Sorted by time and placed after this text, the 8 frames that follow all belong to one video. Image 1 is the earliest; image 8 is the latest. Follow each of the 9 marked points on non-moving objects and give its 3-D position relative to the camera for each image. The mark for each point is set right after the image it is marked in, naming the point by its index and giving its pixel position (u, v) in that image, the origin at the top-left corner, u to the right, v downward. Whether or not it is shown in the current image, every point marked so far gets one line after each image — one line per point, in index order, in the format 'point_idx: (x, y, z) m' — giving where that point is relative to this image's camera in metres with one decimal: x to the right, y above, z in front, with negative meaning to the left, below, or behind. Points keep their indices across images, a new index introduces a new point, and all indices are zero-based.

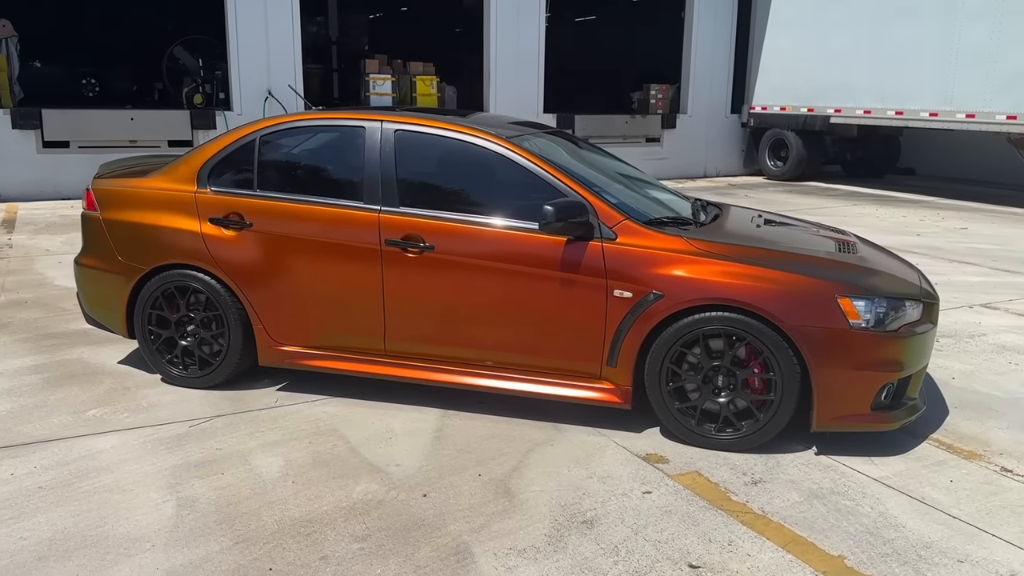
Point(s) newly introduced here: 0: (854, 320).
0: (+1.4, -0.1, +3.7) m
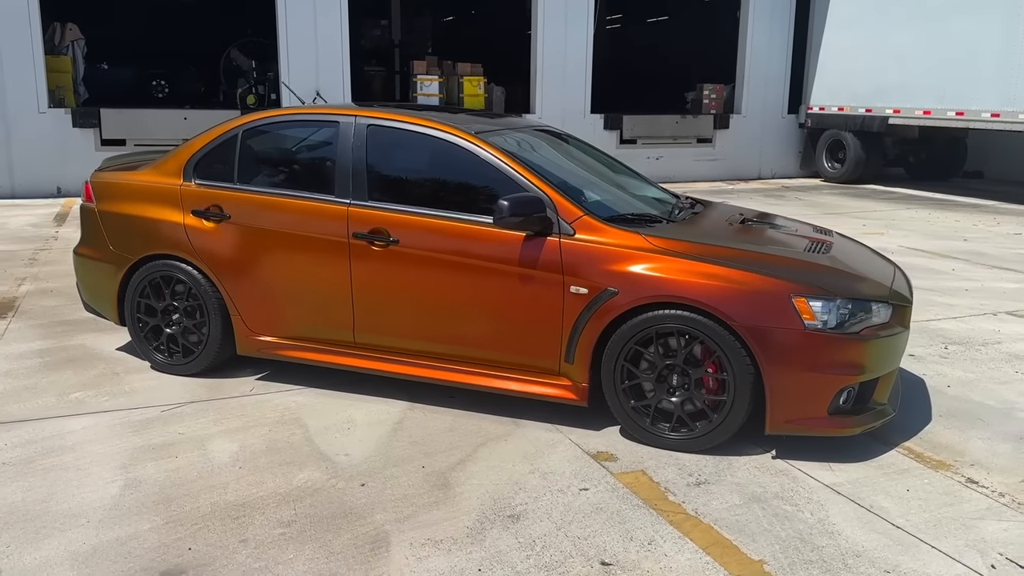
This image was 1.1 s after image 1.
0: (+1.2, -0.1, +3.6) m
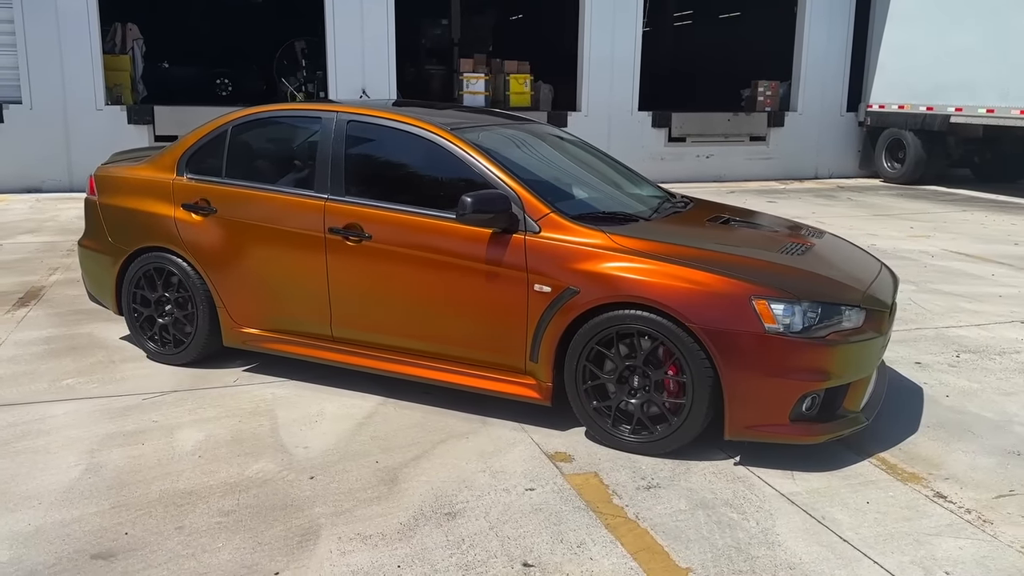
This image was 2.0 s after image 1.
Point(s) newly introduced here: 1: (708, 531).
0: (+1.0, -0.1, +3.5) m
1: (+0.7, -0.8, +3.1) m
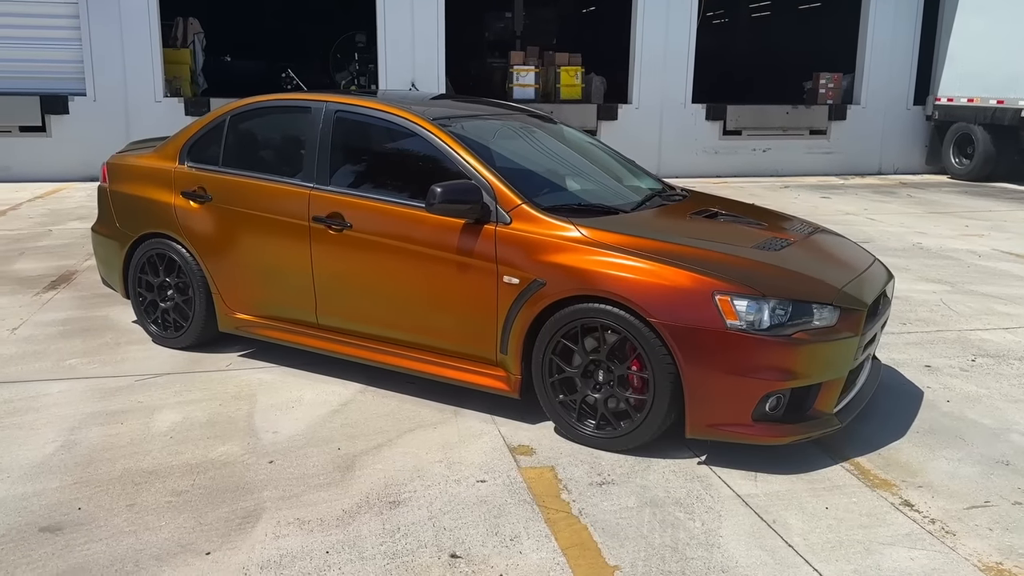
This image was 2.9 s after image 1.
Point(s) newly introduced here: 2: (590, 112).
0: (+0.8, -0.1, +3.4) m
1: (+0.5, -0.8, +3.0) m
2: (+1.3, +2.8, +14.3) m
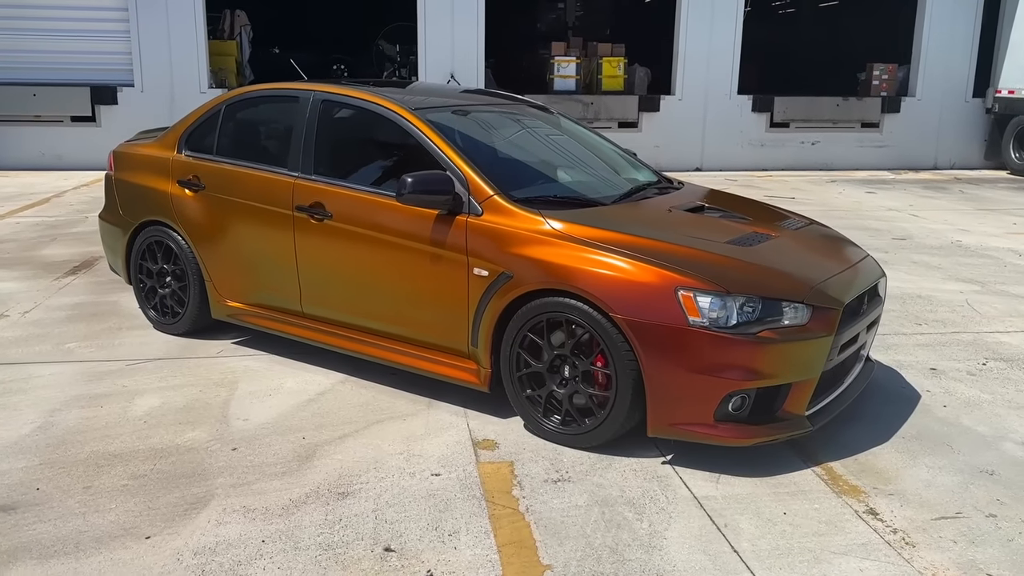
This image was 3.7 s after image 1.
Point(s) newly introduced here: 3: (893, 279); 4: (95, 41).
0: (+0.7, -0.1, +3.3) m
1: (+0.3, -0.8, +3.0) m
2: (+1.9, +2.9, +14.1) m
3: (+2.9, +0.1, +6.8) m
4: (-6.0, +3.6, +12.8) m
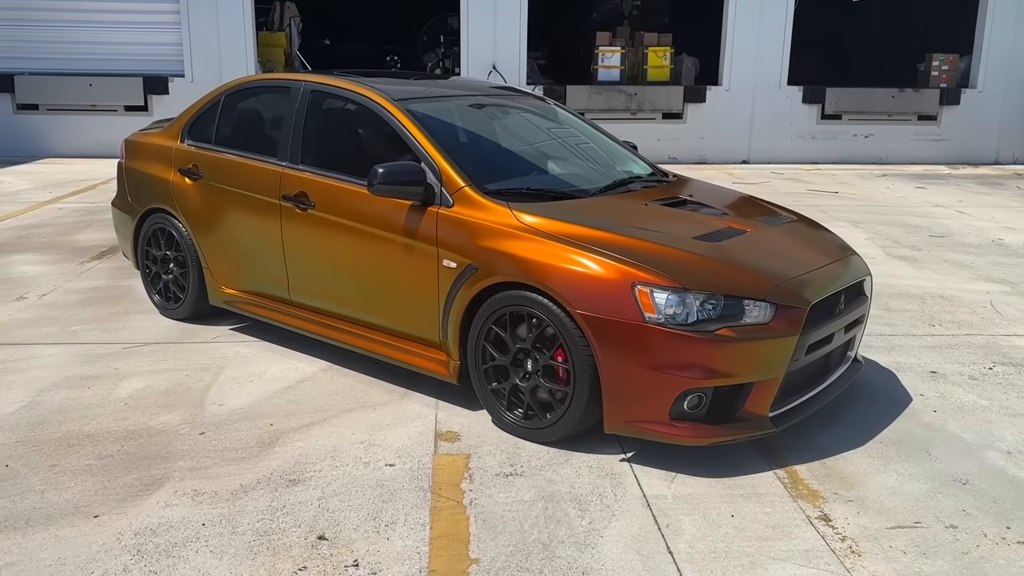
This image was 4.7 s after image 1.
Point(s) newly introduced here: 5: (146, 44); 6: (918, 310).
0: (+0.5, -0.1, +3.2) m
1: (+0.1, -0.8, +2.9) m
2: (+2.6, +3.0, +13.9) m
3: (+3.0, +0.1, +6.6) m
4: (-5.4, +3.8, +13.2) m
5: (-5.5, +3.6, +13.2) m
6: (+2.6, -0.1, +5.7) m
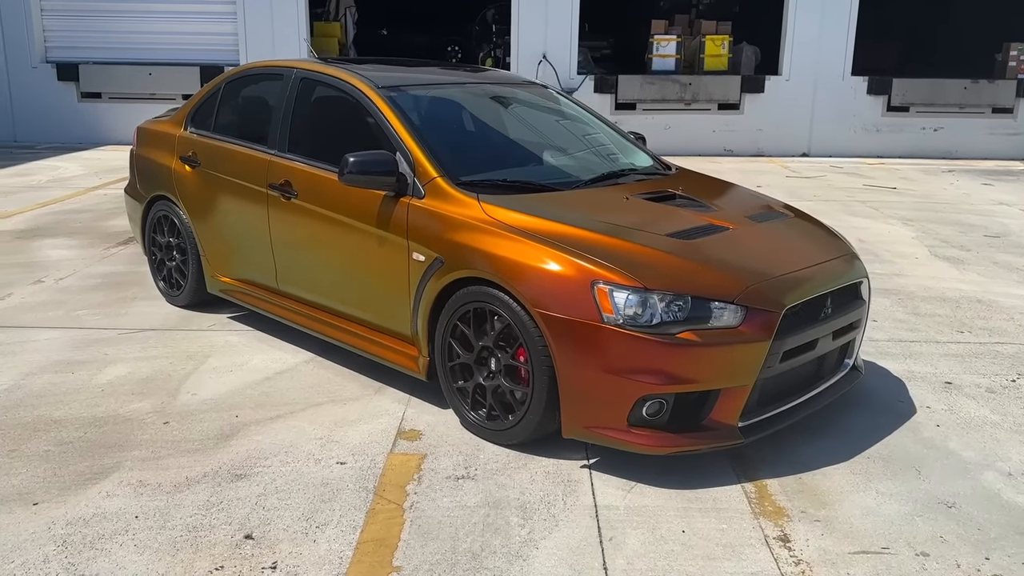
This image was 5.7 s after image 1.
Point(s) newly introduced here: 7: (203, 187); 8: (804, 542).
0: (+0.3, -0.1, +3.1) m
1: (-0.1, -0.8, +2.8) m
2: (+3.4, +3.1, +13.5) m
3: (+3.1, 0.0, +6.2) m
4: (-4.6, +4.0, +13.4) m
5: (-4.7, +3.9, +13.5) m
6: (+2.6, -0.2, +5.3) m
7: (-1.7, +0.5, +4.8) m
8: (+0.9, -0.8, +2.8) m
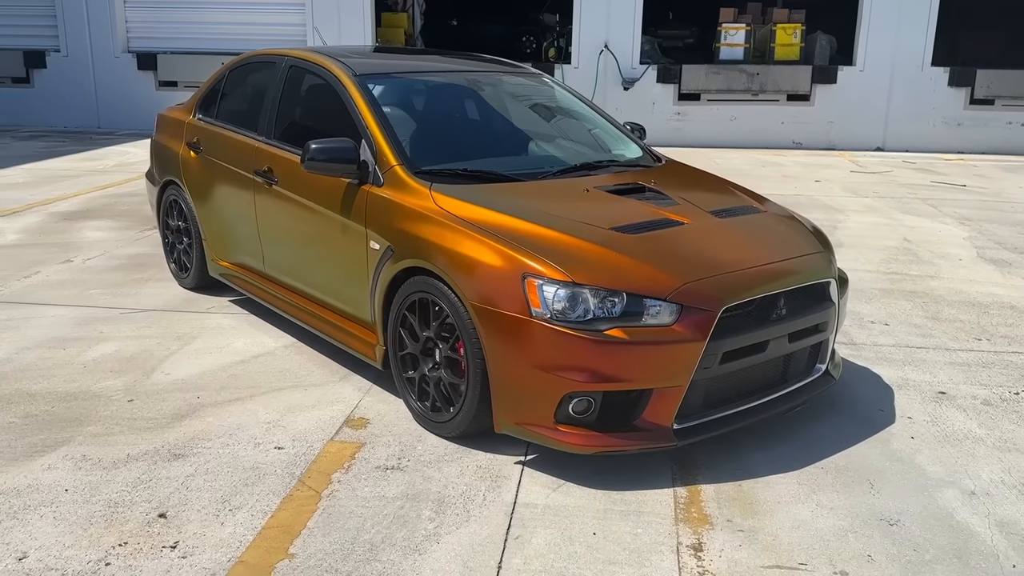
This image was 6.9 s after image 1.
0: (+0.1, -0.1, +3.0) m
1: (-0.4, -0.7, +2.8) m
2: (+4.3, +3.1, +13.0) m
3: (+3.2, 0.0, +5.8) m
4: (-3.7, +4.3, +13.7) m
5: (-3.7, +4.1, +13.8) m
6: (+2.6, -0.2, +5.0) m
7: (-1.7, +0.6, +4.9) m
8: (+0.6, -0.8, +2.7) m
